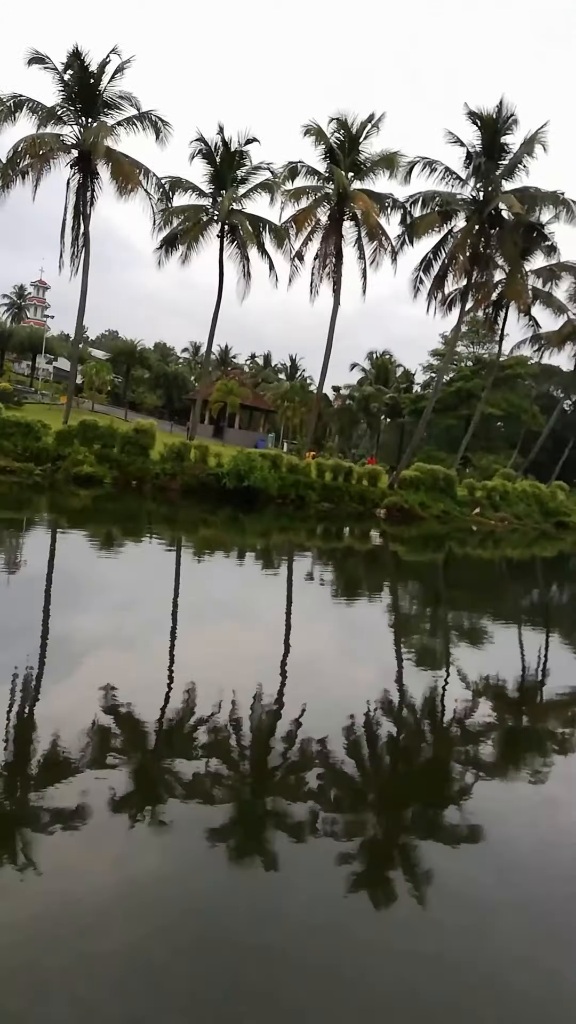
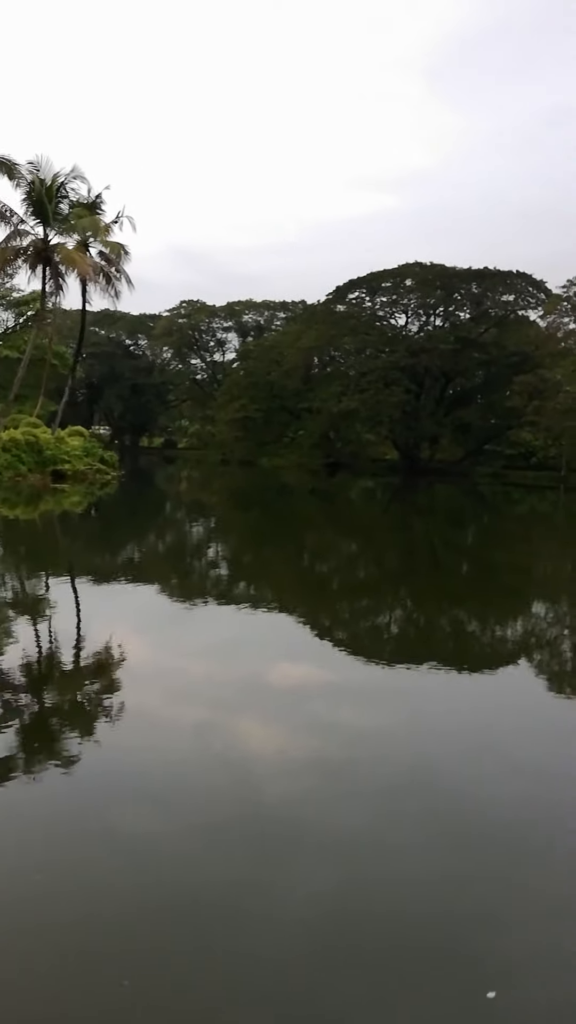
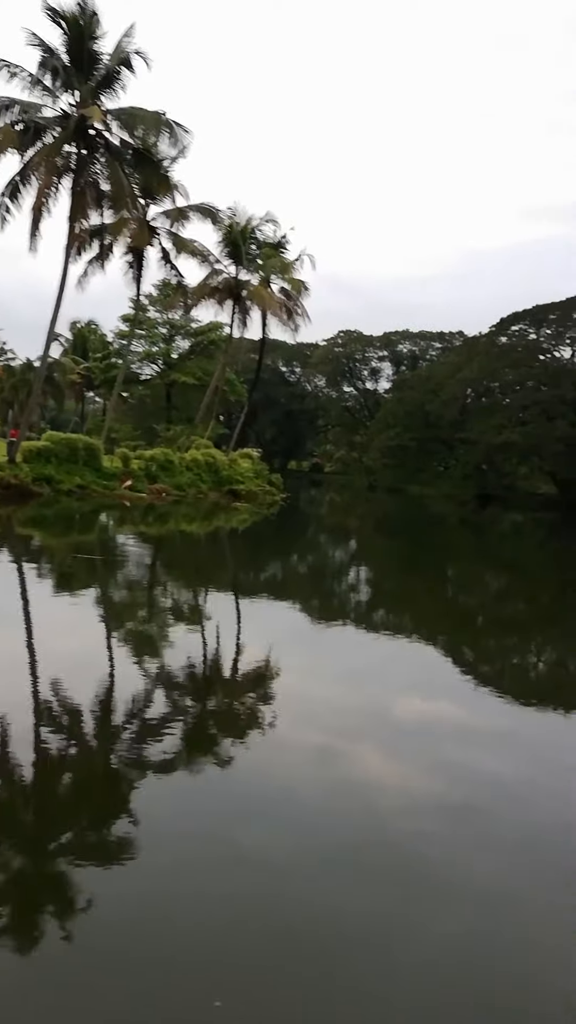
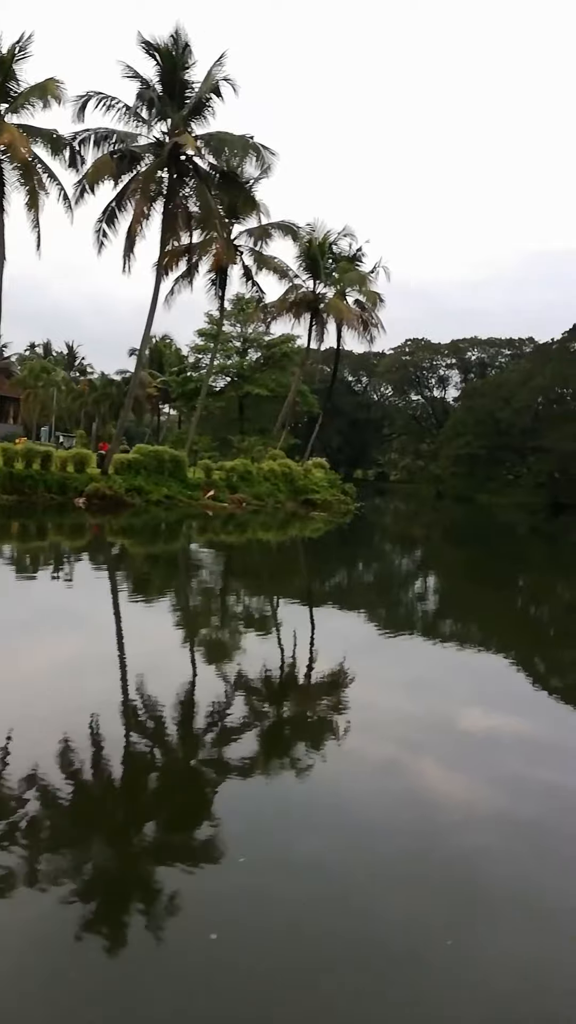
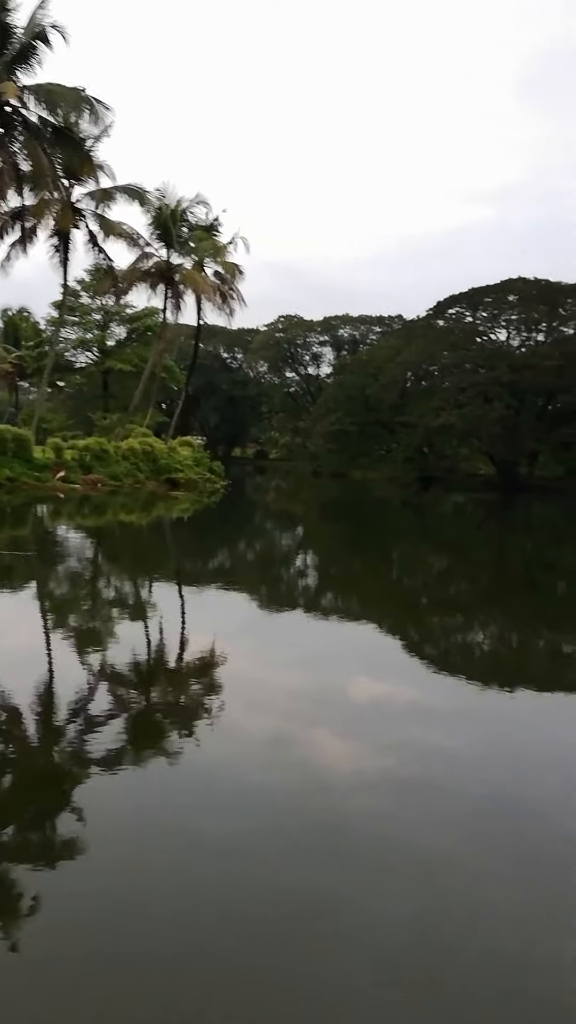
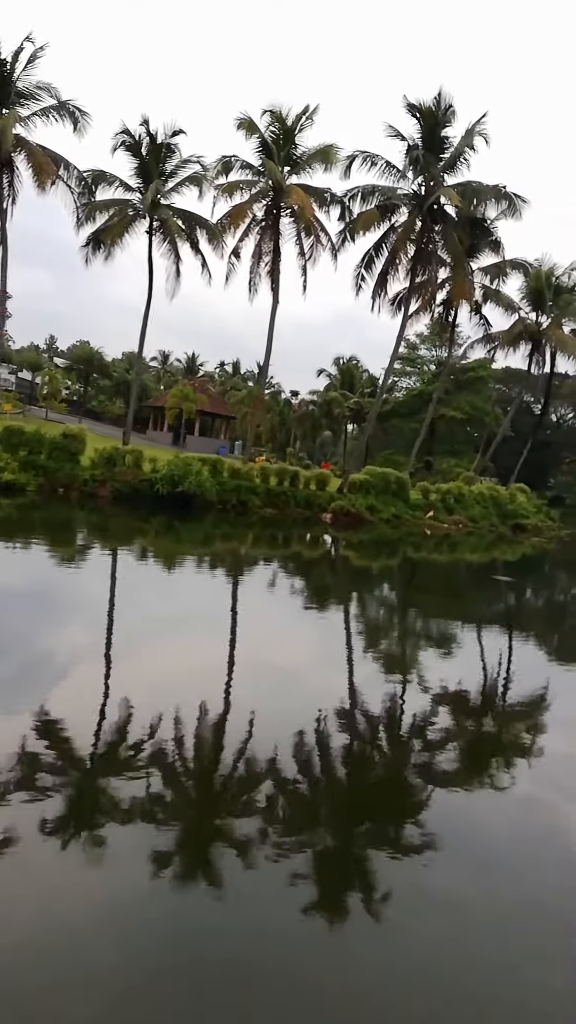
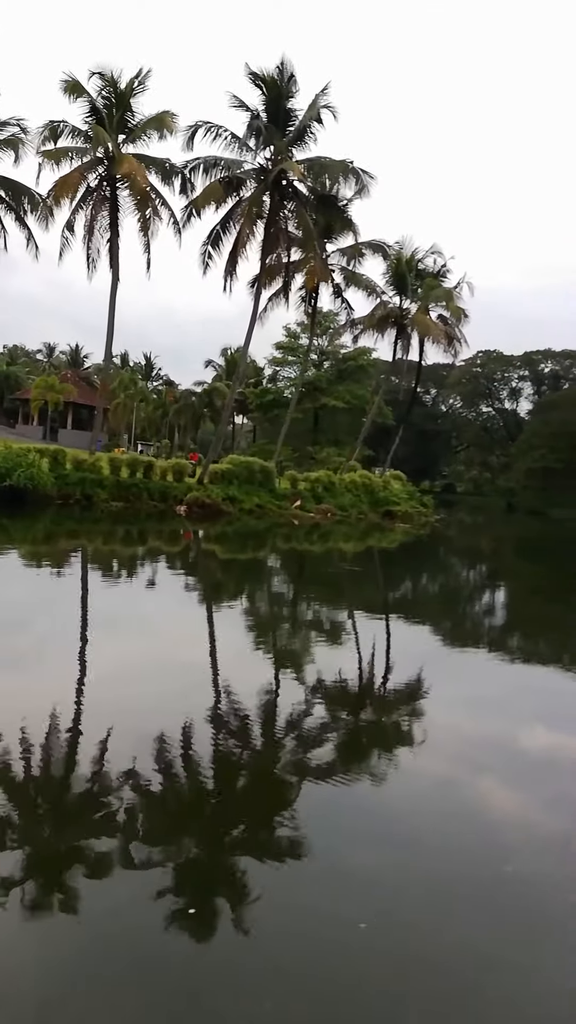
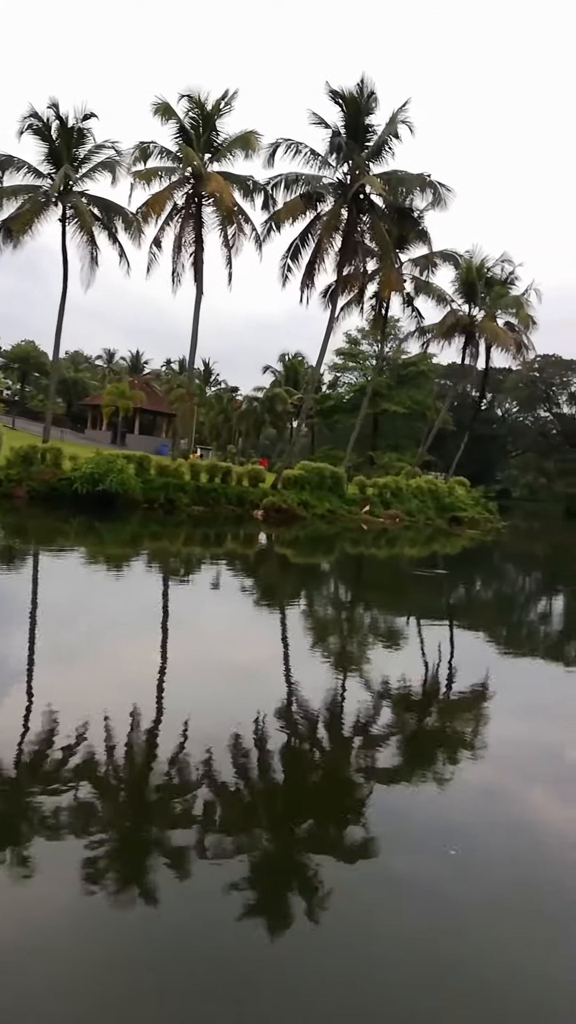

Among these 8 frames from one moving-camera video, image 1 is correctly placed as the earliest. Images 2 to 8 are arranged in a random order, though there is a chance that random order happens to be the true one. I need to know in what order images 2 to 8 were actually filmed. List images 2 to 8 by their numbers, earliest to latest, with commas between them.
6, 8, 7, 4, 3, 5, 2
